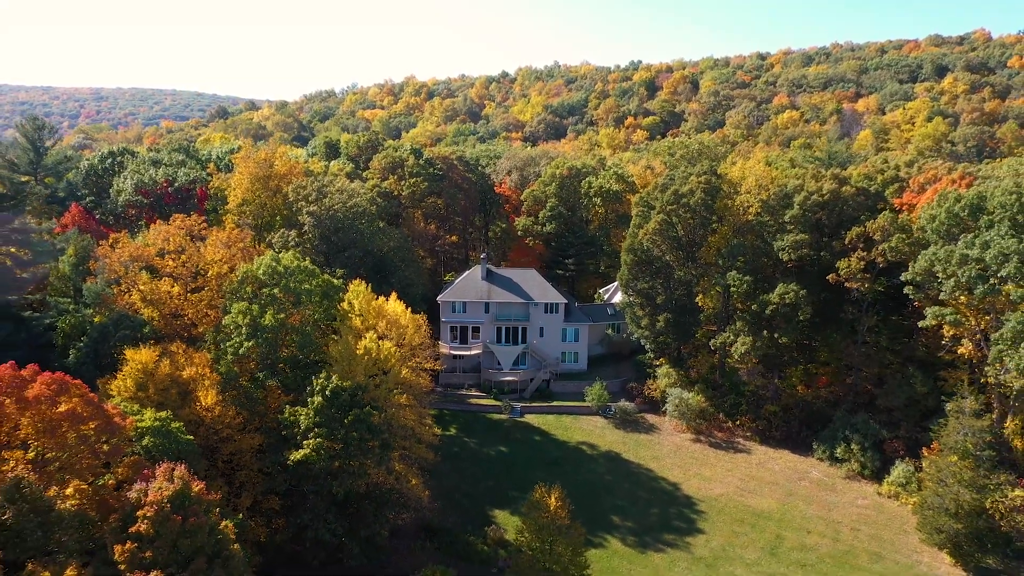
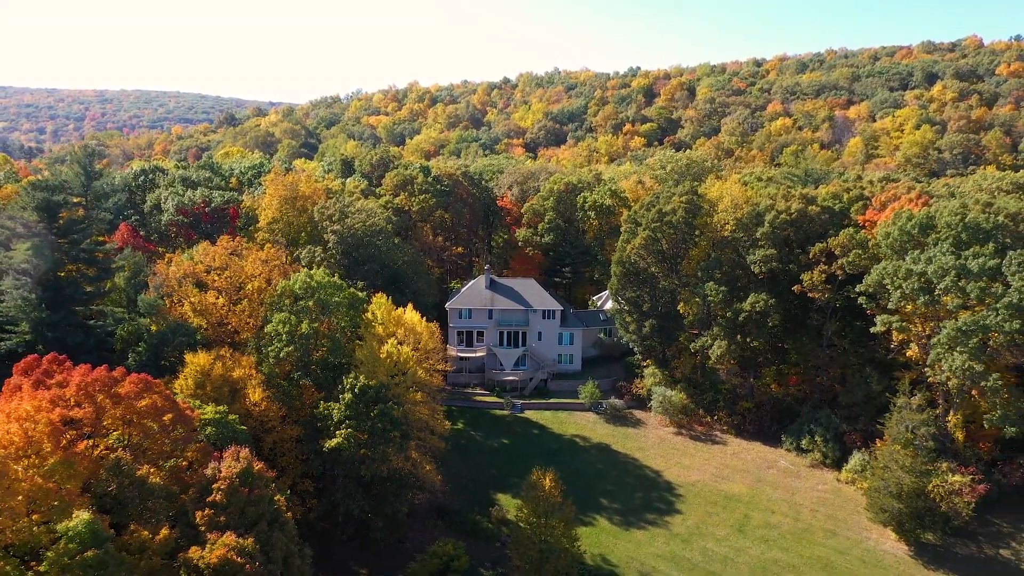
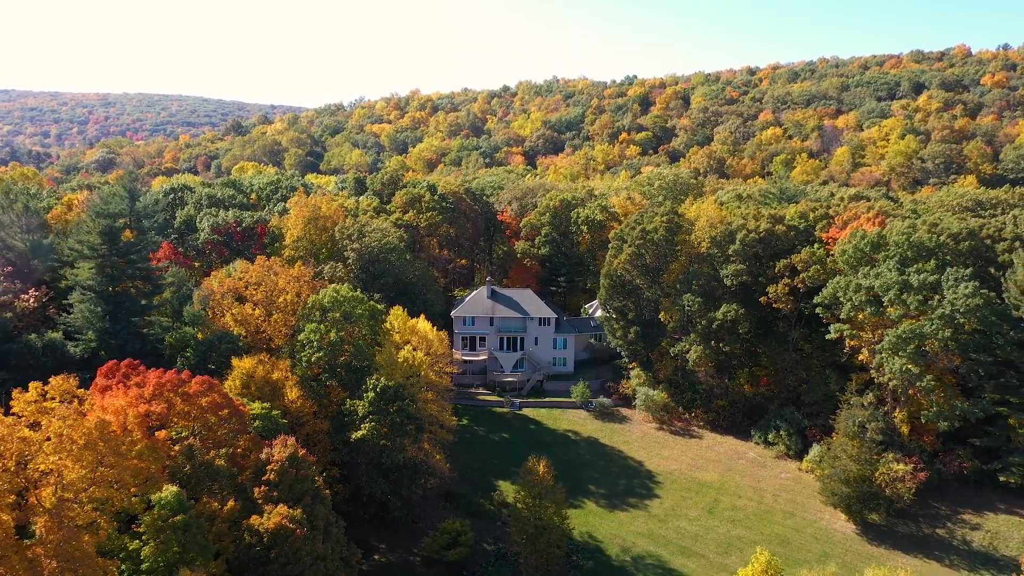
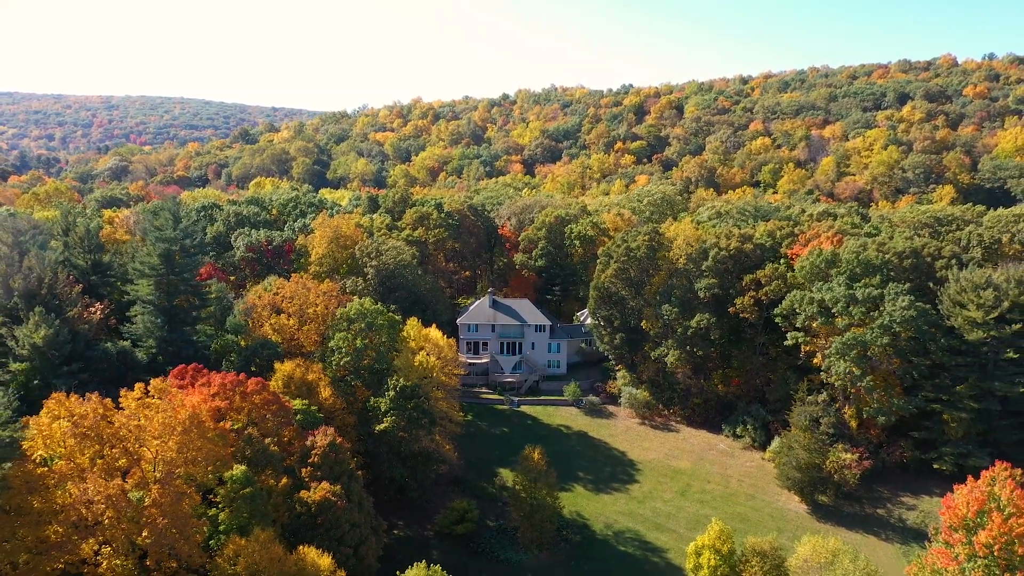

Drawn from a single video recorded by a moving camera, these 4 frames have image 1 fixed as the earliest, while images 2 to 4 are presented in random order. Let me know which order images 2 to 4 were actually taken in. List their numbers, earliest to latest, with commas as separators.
2, 3, 4
